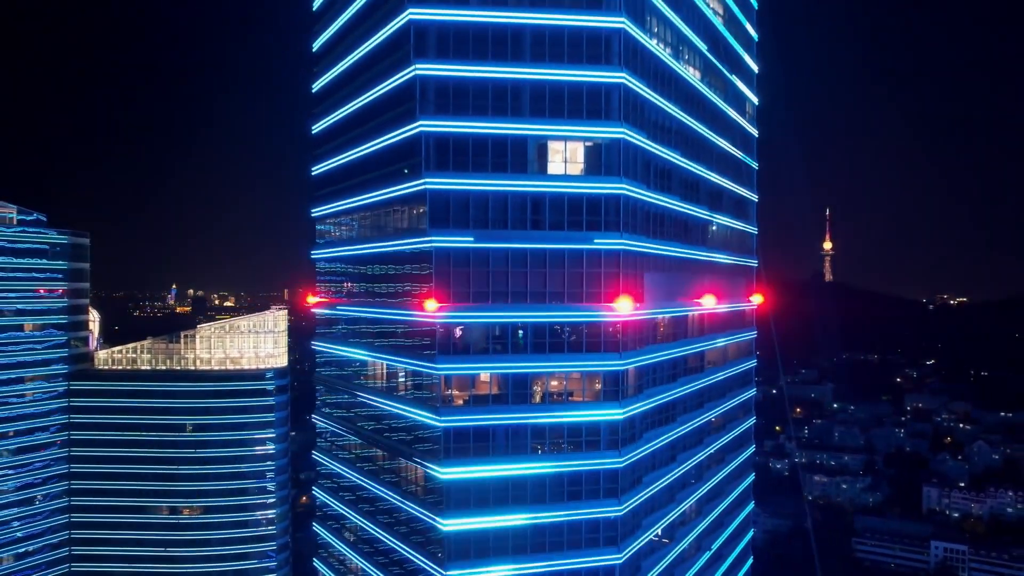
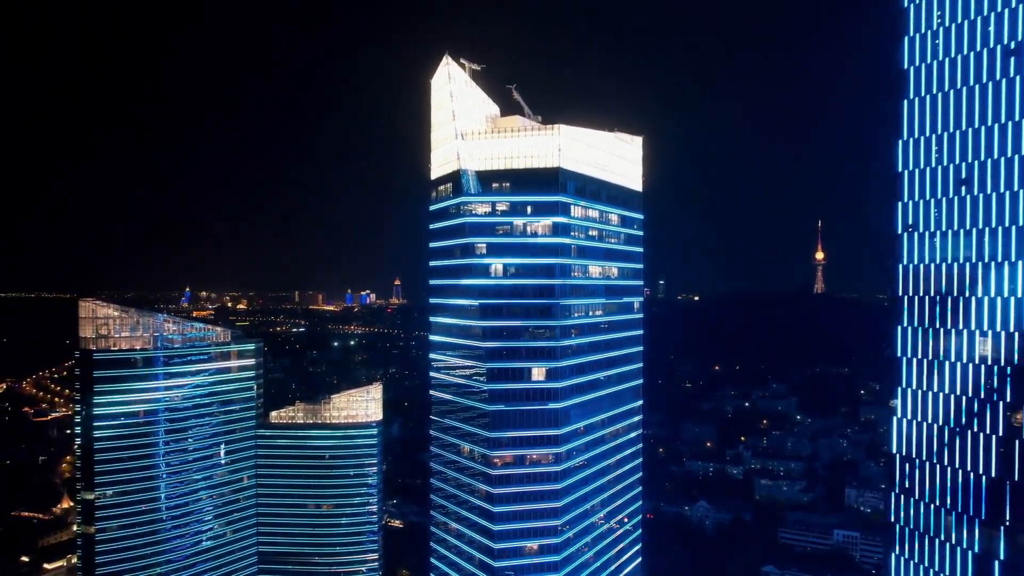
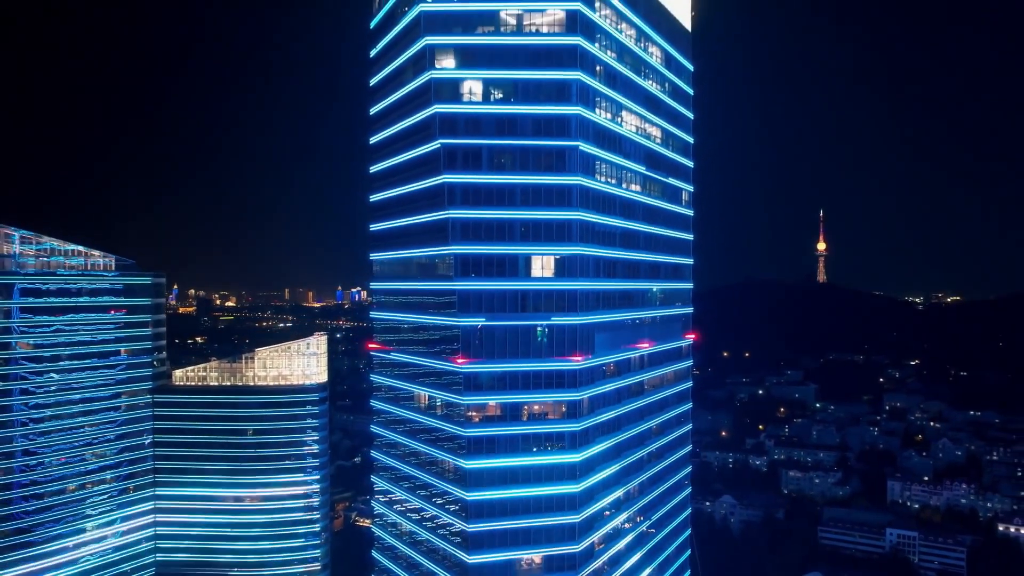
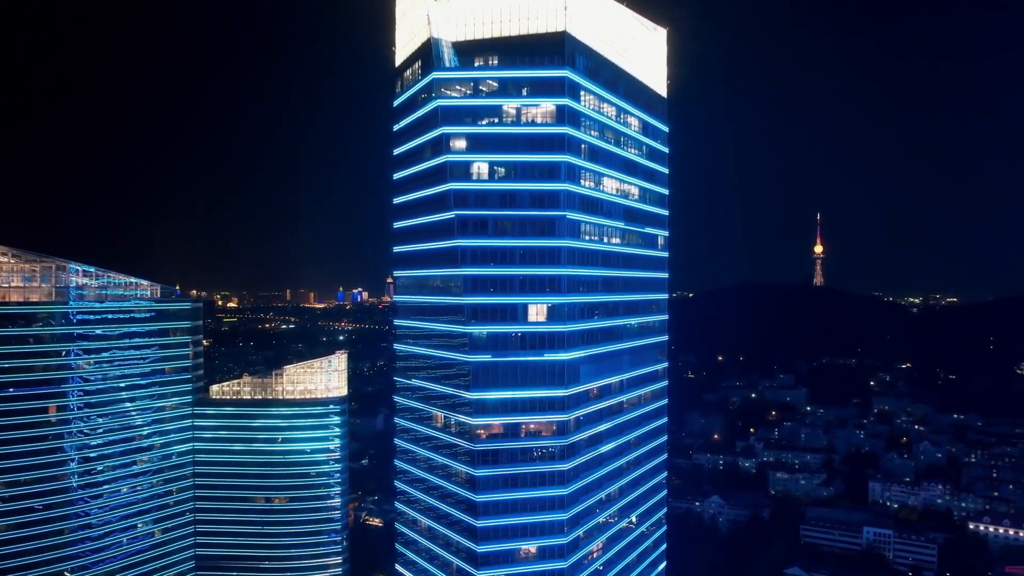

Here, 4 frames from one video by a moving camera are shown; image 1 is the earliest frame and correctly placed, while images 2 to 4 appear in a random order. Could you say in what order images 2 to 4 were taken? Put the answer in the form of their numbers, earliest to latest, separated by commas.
3, 4, 2
